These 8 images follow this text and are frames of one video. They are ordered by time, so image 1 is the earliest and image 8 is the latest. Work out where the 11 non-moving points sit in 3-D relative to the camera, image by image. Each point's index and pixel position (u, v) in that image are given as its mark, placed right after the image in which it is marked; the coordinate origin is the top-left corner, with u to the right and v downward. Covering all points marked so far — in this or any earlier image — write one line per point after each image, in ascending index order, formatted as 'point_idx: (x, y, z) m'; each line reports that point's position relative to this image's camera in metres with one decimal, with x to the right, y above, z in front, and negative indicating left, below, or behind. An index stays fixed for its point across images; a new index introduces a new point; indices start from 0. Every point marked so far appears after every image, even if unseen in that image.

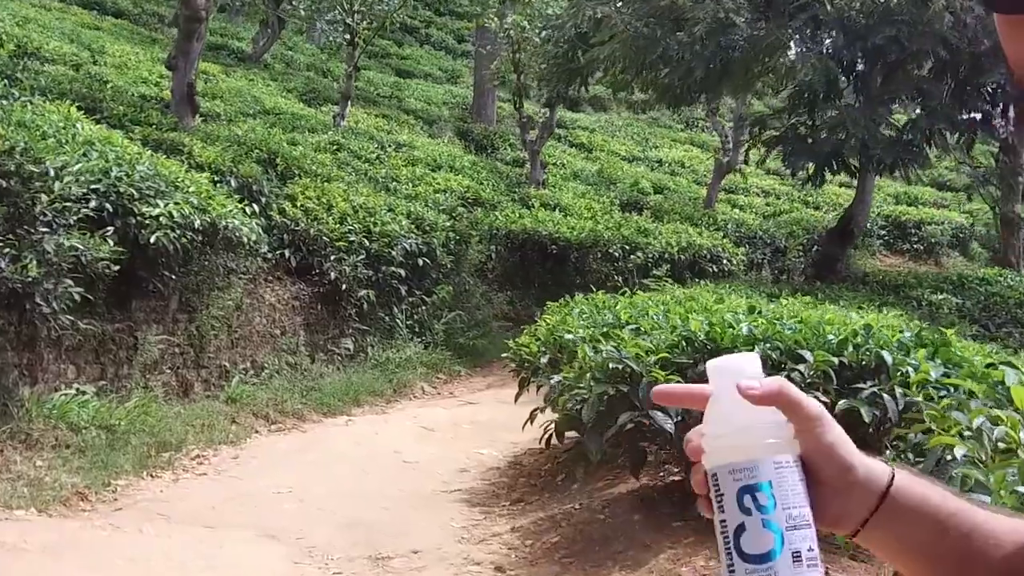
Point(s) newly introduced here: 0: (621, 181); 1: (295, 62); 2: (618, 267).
0: (+2.0, +2.0, +15.9) m
1: (-4.9, +5.1, +19.7) m
2: (+1.4, +0.3, +11.4) m
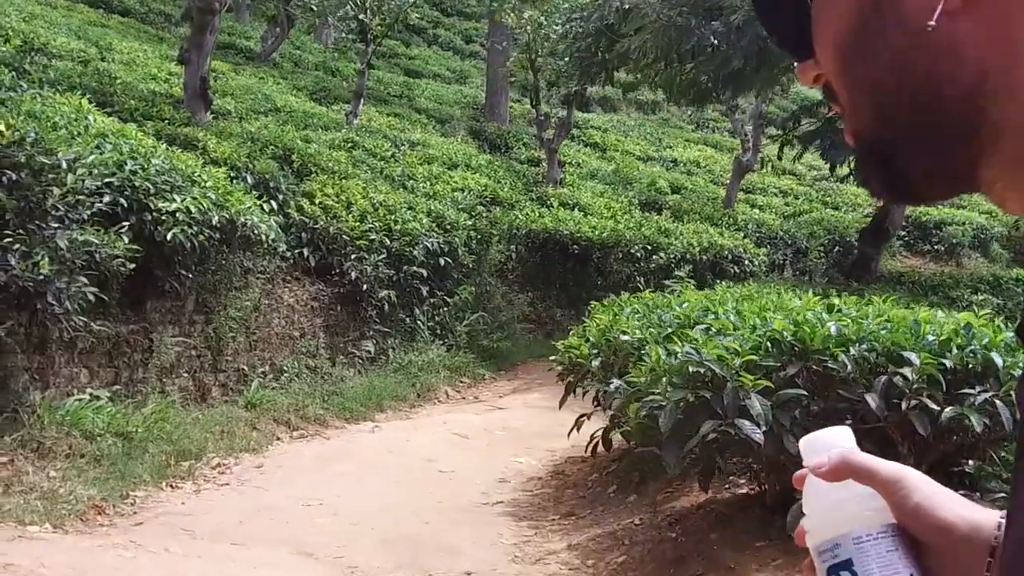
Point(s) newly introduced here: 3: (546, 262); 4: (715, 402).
0: (+2.3, +1.9, +15.6) m
1: (-4.7, +5.1, +19.4) m
2: (+1.6, +0.3, +11.0) m
3: (+0.4, +0.3, +10.7) m
4: (+0.7, -0.4, +3.1) m
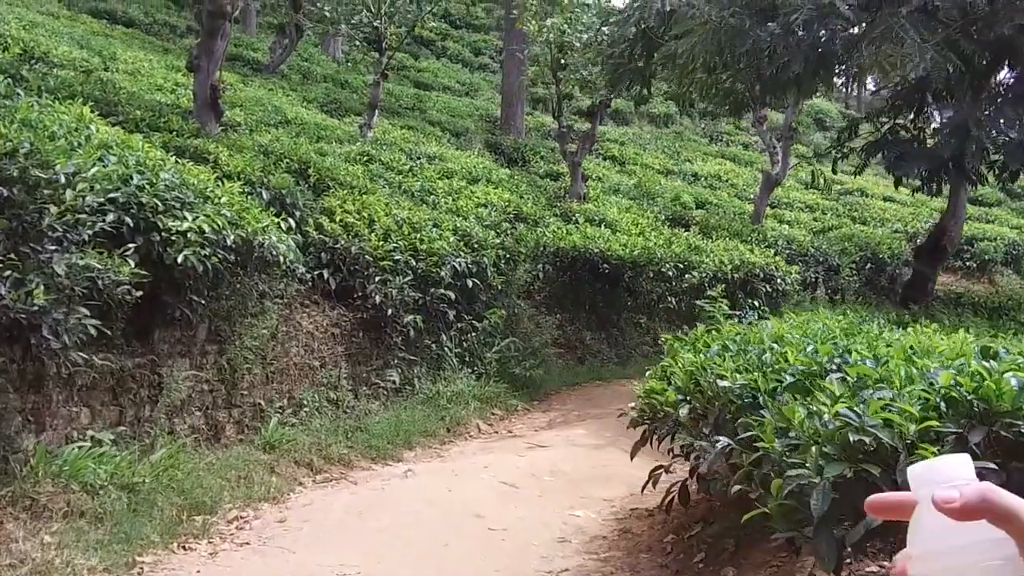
0: (+2.6, +1.6, +15.0) m
1: (-4.3, +4.7, +18.9) m
2: (+1.9, 0.0, +10.4) m
3: (+0.7, +0.1, +10.1) m
4: (+1.0, -0.5, +2.5) m
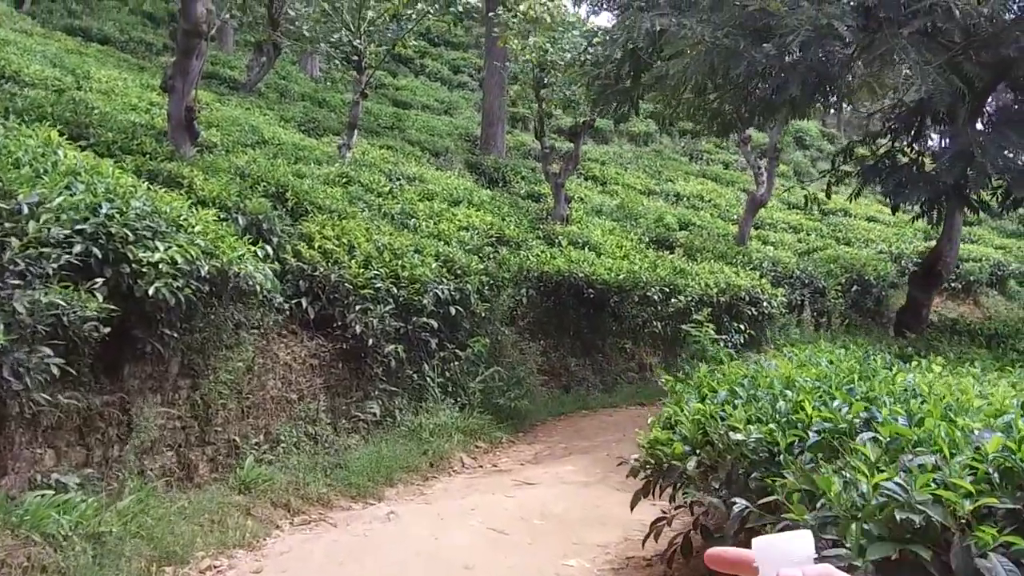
0: (+2.3, +1.2, +14.9) m
1: (-4.8, +4.2, +18.7) m
2: (+1.7, -0.3, +10.3) m
3: (+0.6, -0.2, +9.9) m
4: (+1.0, -0.7, +2.3) m
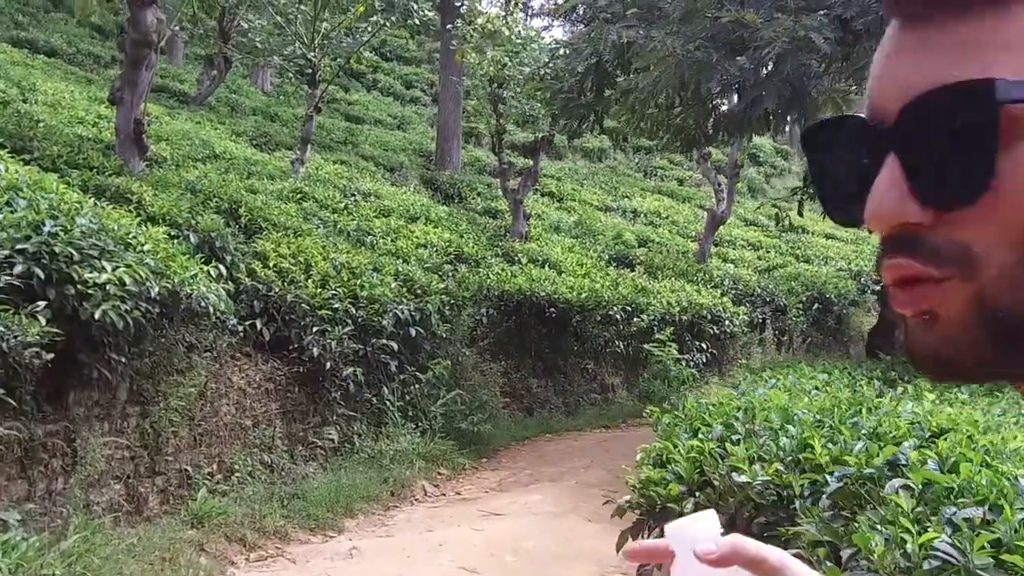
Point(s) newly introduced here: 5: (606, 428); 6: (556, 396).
0: (+1.5, +0.9, +14.9) m
1: (-5.7, +3.9, +18.3) m
2: (+1.3, -0.5, +10.2) m
3: (+0.1, -0.4, +9.7) m
4: (+1.0, -0.8, +2.1) m
5: (+1.0, -1.5, +9.3) m
6: (+0.5, -1.2, +9.8) m
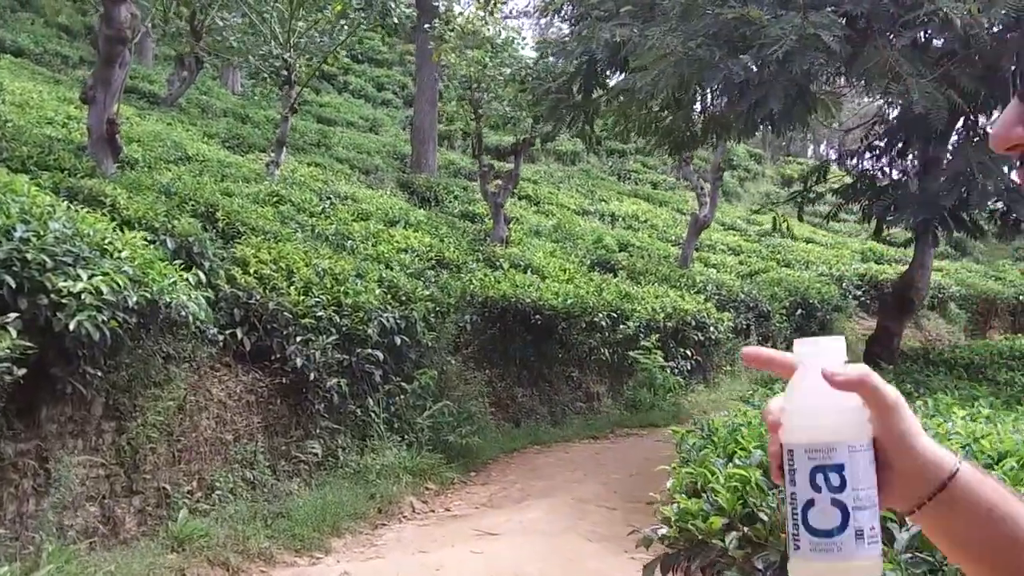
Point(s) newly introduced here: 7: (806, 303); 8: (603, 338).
0: (+1.2, +0.8, +14.7) m
1: (-6.2, +3.8, +17.9) m
2: (+1.1, -0.6, +10.0) m
3: (-0.1, -0.5, +9.5) m
4: (+1.1, -0.8, +2.0) m
5: (+0.9, -1.6, +9.1) m
6: (+0.3, -1.3, +9.6) m
7: (+4.4, -0.2, +13.2) m
8: (+1.1, -0.6, +10.1) m
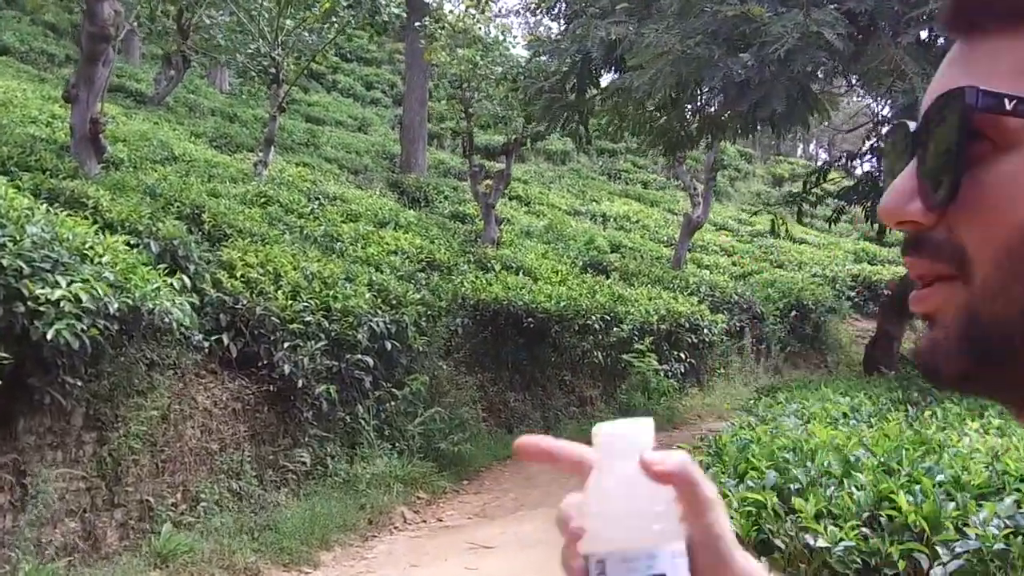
0: (+1.0, +0.8, +14.6) m
1: (-6.4, +3.7, +17.6) m
2: (+1.0, -0.6, +9.9) m
3: (-0.2, -0.5, +9.4) m
4: (+1.1, -0.9, +1.8) m
5: (+0.8, -1.6, +9.0) m
6: (+0.2, -1.3, +9.5) m
7: (+4.3, -0.3, +13.1) m
8: (+1.0, -0.6, +10.0) m
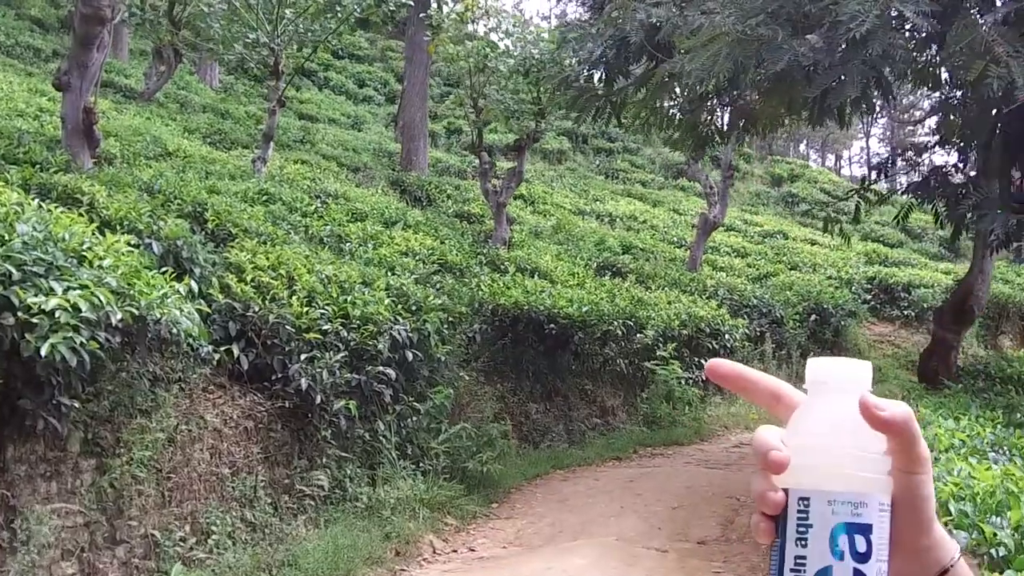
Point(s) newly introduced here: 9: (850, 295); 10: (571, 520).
0: (+1.2, +0.8, +14.0) m
1: (-6.3, +3.7, +17.0) m
2: (+1.2, -0.7, +9.3) m
3: (+0.1, -0.6, +8.8) m
4: (+1.5, -0.9, +1.3) m
5: (+1.0, -1.6, +8.5) m
6: (+0.4, -1.4, +8.9) m
7: (+4.5, -0.3, +12.6) m
8: (+1.2, -0.7, +9.5) m
9: (+5.7, -0.1, +14.6) m
10: (+0.4, -1.6, +6.1) m
